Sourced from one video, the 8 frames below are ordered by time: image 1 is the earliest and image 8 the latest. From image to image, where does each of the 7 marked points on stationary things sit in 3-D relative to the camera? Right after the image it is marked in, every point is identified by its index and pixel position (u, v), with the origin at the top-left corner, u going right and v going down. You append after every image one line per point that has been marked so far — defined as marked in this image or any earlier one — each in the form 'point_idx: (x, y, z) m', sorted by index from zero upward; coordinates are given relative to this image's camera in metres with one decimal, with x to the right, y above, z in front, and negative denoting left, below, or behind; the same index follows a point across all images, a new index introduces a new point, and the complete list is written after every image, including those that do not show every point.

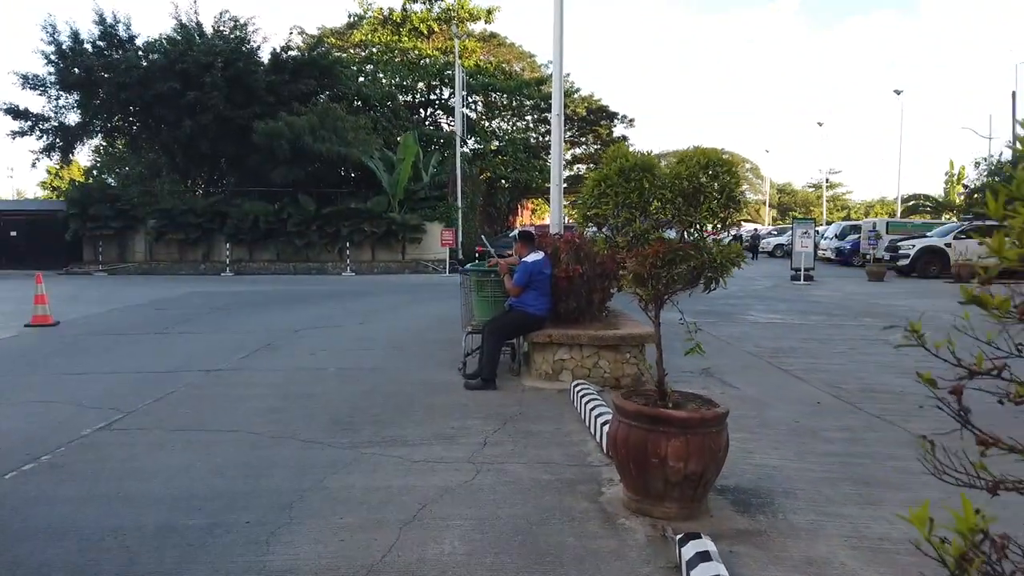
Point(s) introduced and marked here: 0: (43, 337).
0: (-7.1, -0.7, +11.4) m
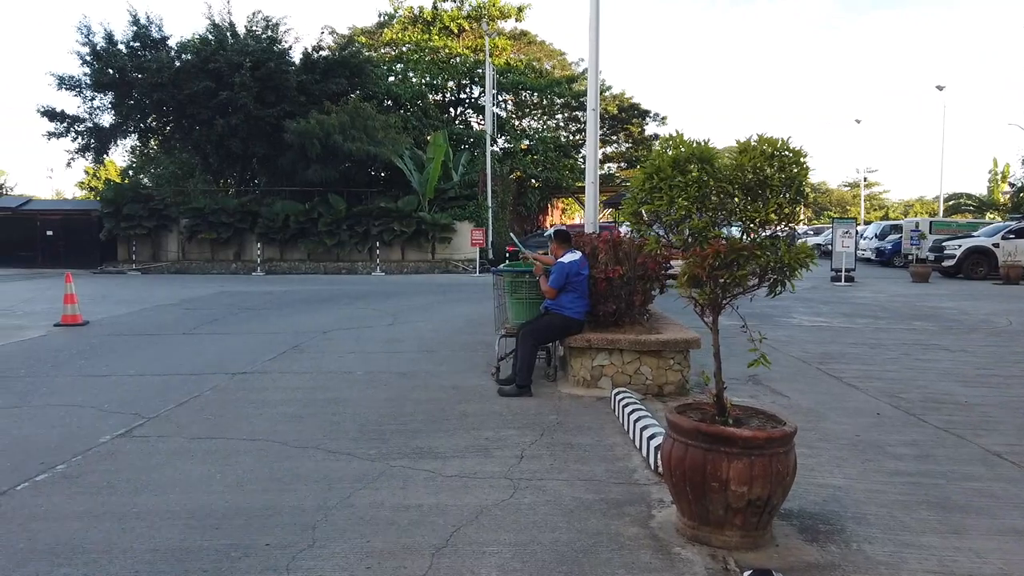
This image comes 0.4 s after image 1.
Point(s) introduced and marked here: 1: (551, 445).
0: (-6.6, -0.7, +11.2) m
1: (+0.3, -1.2, +5.5) m
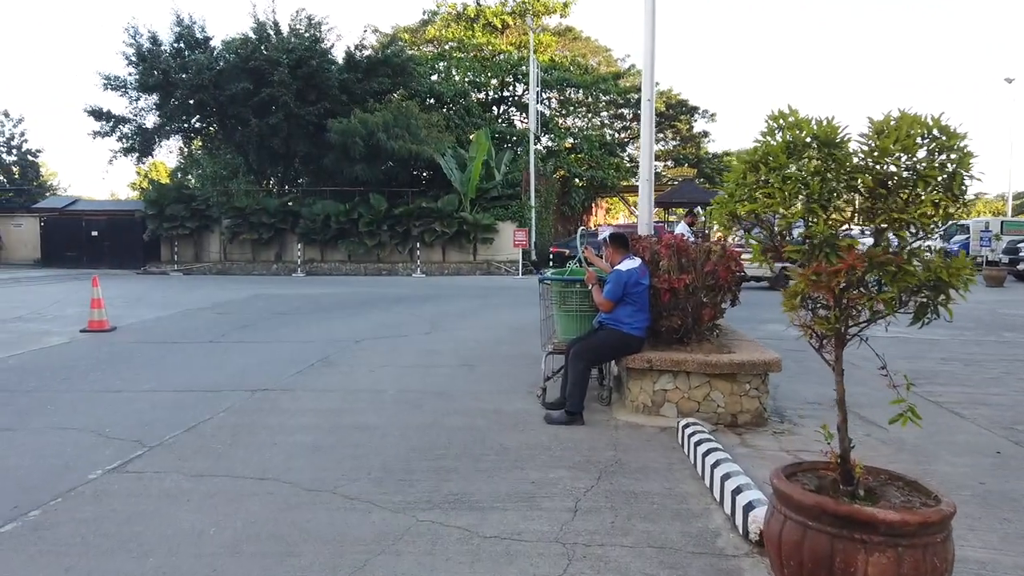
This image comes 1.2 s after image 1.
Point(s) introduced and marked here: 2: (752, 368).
0: (-5.9, -0.8, +10.7) m
1: (+0.6, -1.3, +4.6) m
2: (+1.9, -0.6, +6.1) m
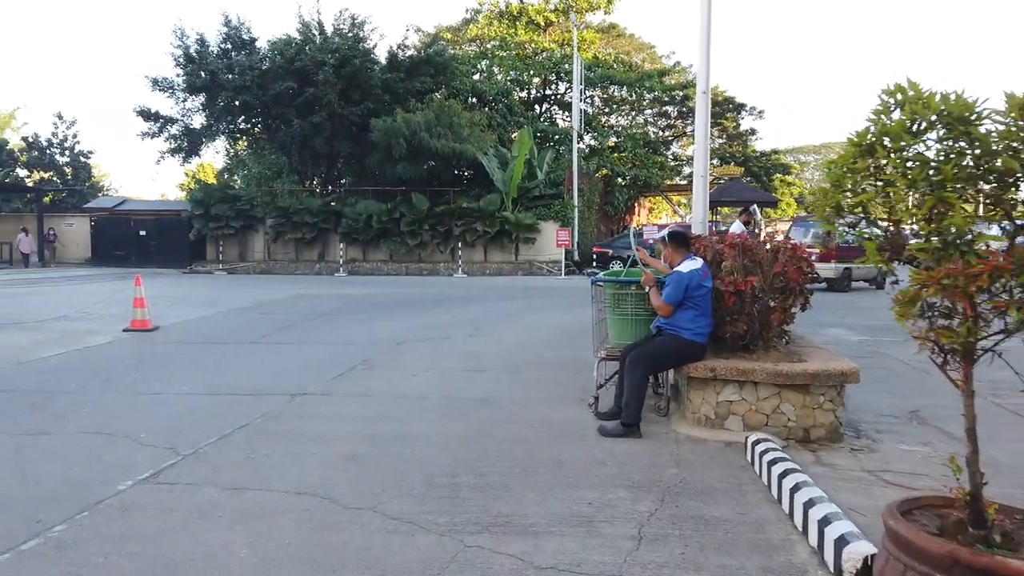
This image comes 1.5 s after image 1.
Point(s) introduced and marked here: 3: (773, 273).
0: (-5.3, -0.8, +10.6) m
1: (+0.9, -1.3, +4.1) m
2: (+2.3, -0.7, +5.5) m
3: (+2.1, +0.1, +6.0) m
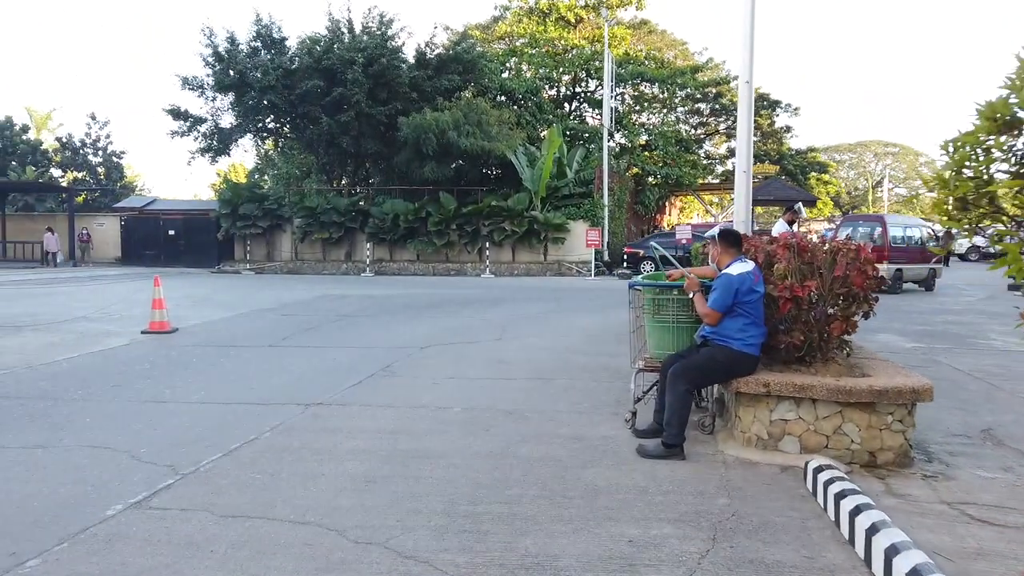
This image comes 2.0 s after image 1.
0: (-4.9, -0.8, +10.2) m
1: (+1.1, -1.3, +3.6) m
2: (+2.5, -0.7, +4.9) m
3: (+2.3, +0.1, +5.4) m
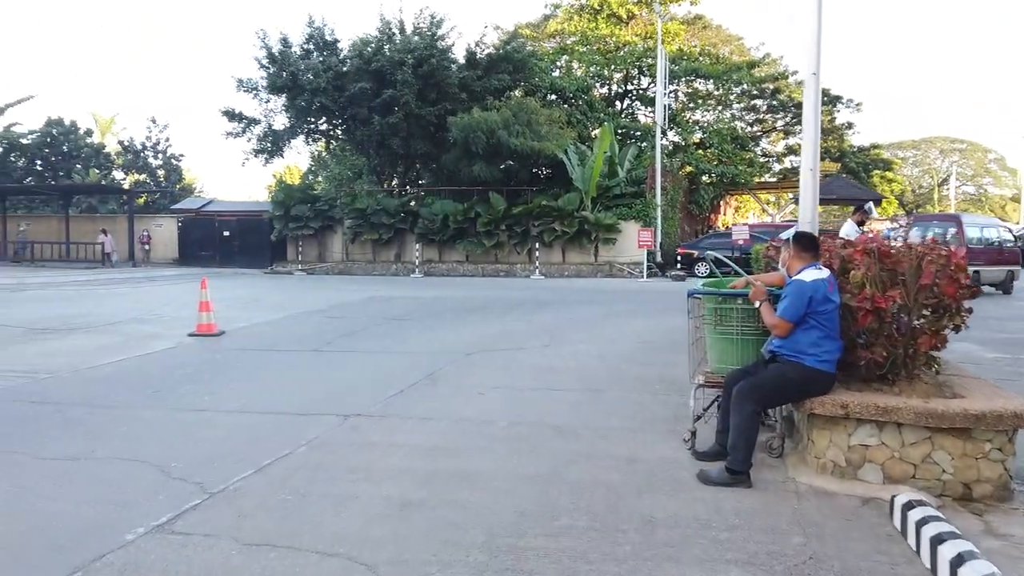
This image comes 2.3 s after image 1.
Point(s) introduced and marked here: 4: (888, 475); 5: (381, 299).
0: (-4.2, -0.9, +10.1) m
1: (+1.2, -1.4, +3.1) m
2: (+2.8, -0.8, +4.3) m
3: (+2.6, 0.0, +4.8) m
4: (+2.3, -1.1, +4.6) m
5: (-3.1, -0.3, +17.6) m
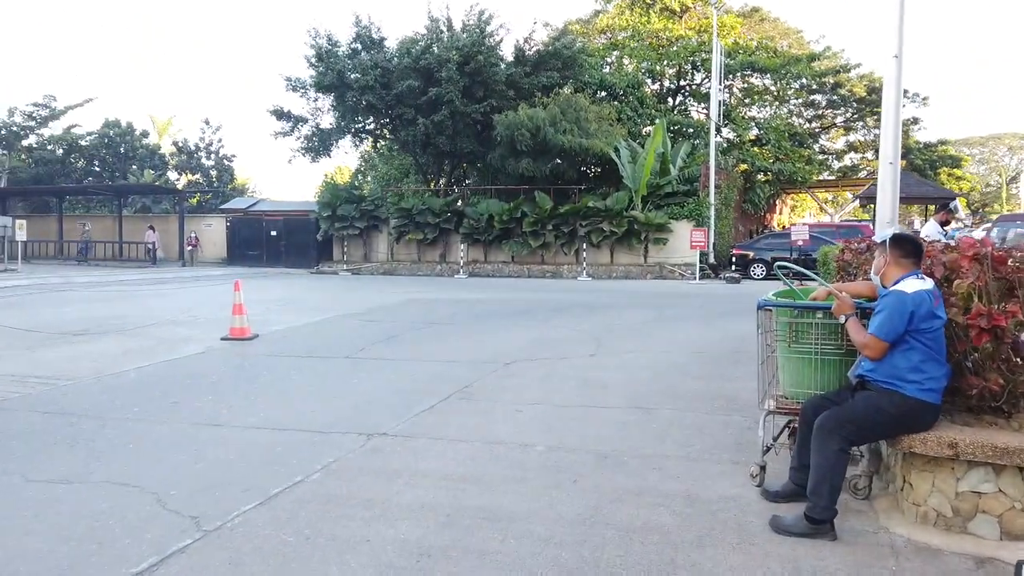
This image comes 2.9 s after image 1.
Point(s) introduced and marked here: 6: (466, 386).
0: (-3.7, -0.9, +9.7) m
1: (+1.3, -1.4, +2.3) m
2: (+3.0, -0.9, +3.5) m
3: (+2.8, -0.1, +3.9) m
4: (+2.5, -1.2, +3.8) m
5: (-2.0, -0.3, +17.1) m
6: (-0.5, -1.0, +7.7) m
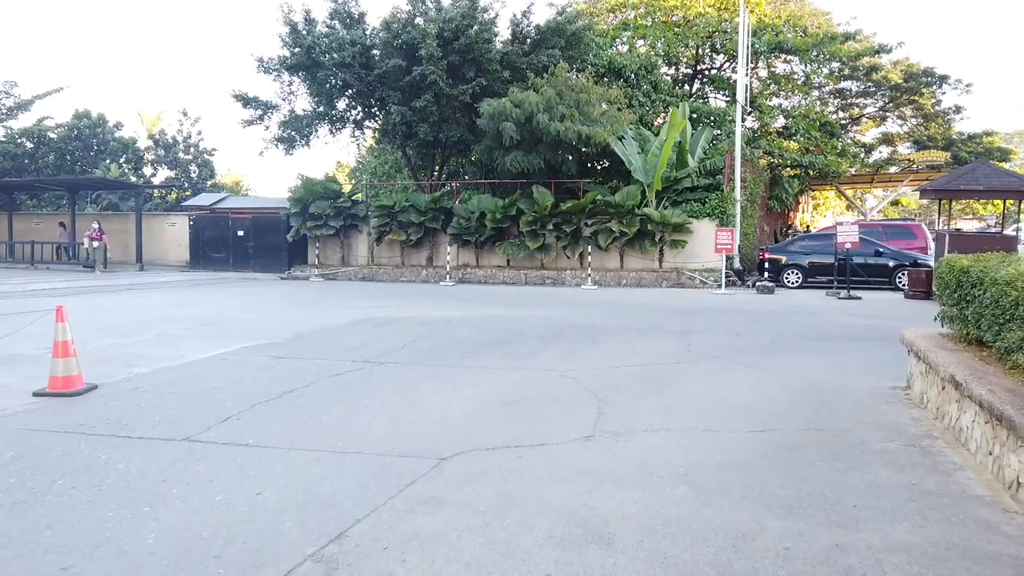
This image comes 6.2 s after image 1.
0: (-4.1, -1.2, +6.0) m
1: (+0.8, -1.7, -1.4) m
2: (+2.5, -1.2, -0.3) m
3: (+2.3, -0.4, +0.2) m
4: (+2.0, -1.5, 0.0) m
5: (-2.4, -0.6, +13.3) m
6: (-0.9, -1.3, +4.0) m
